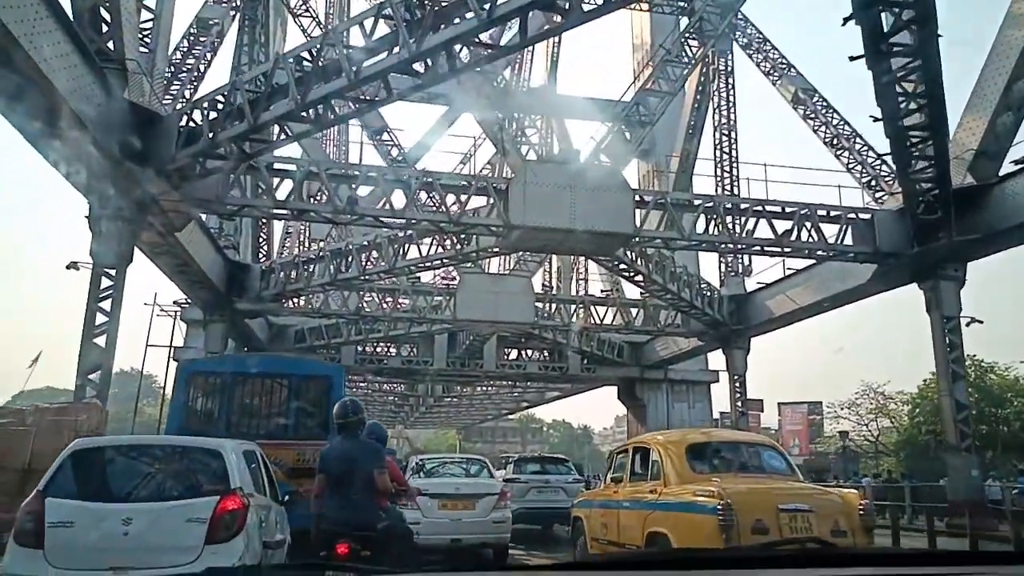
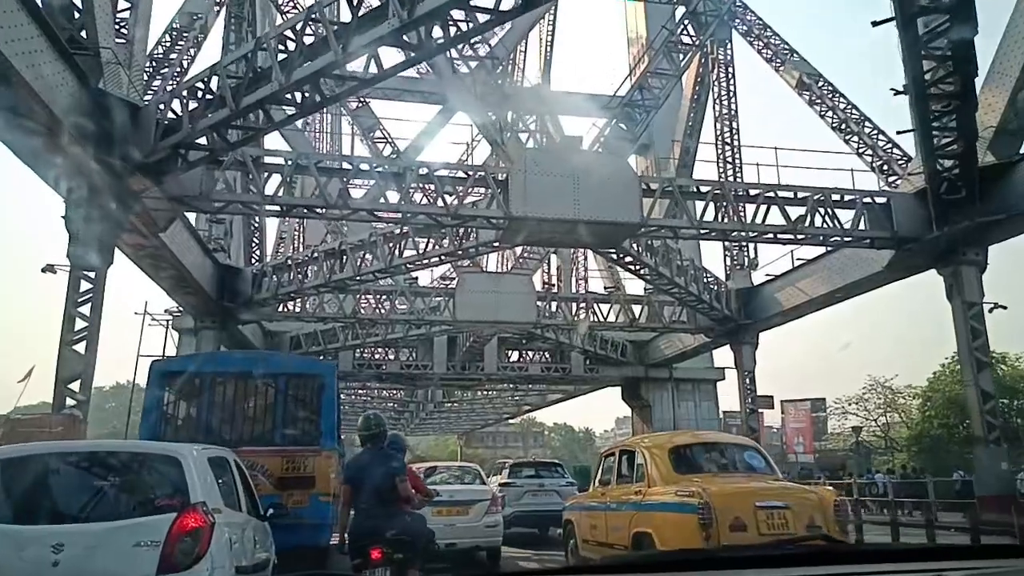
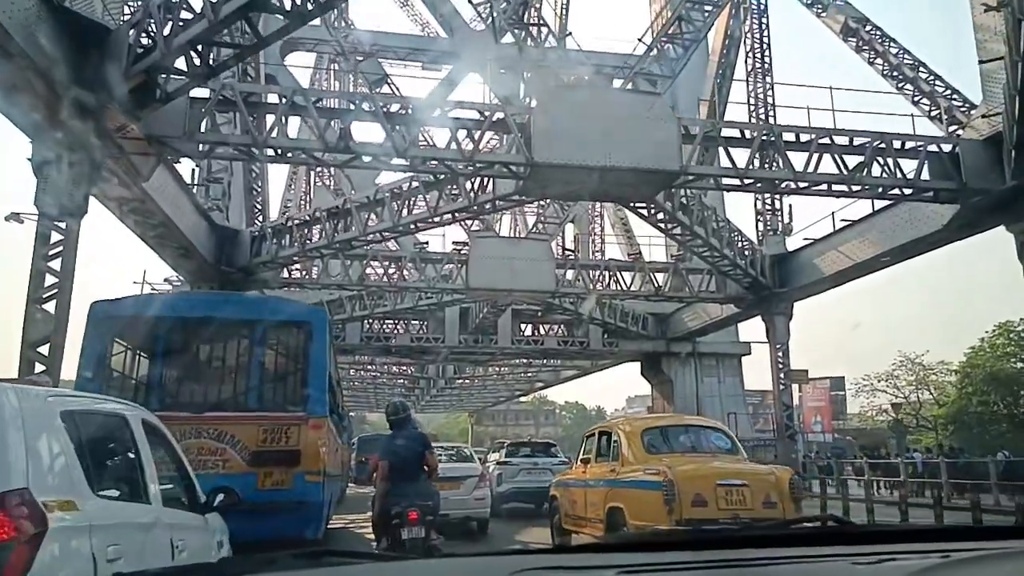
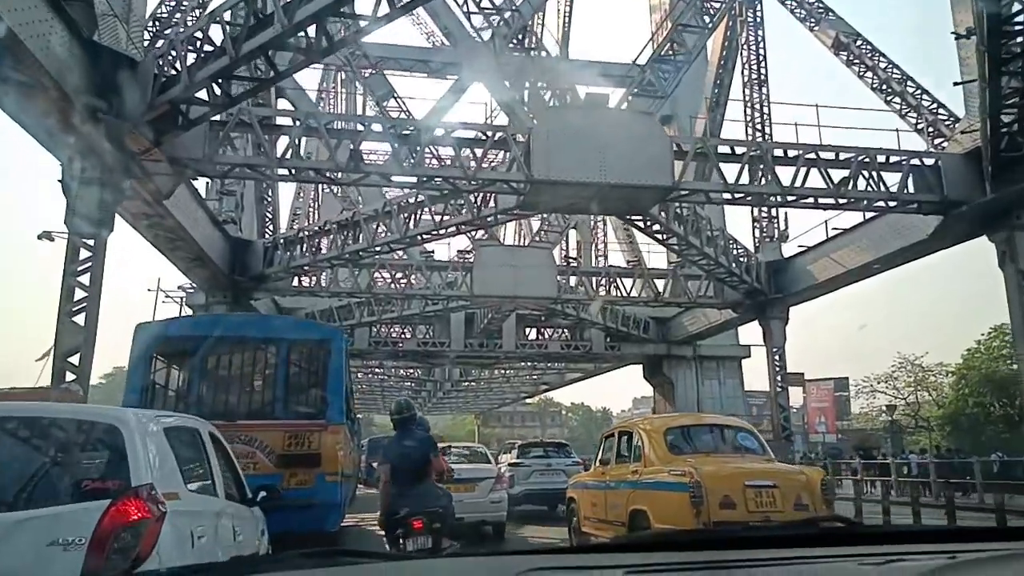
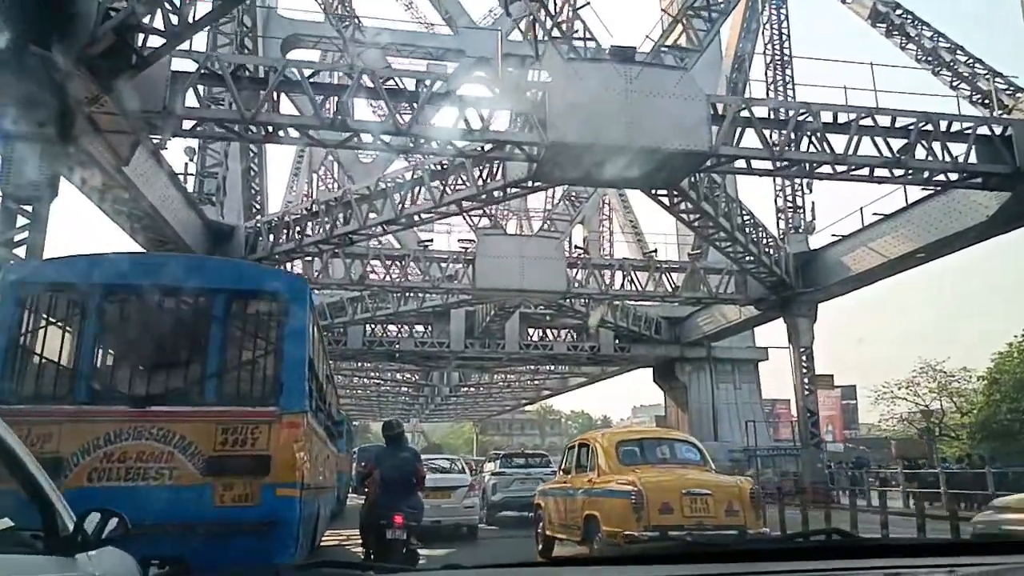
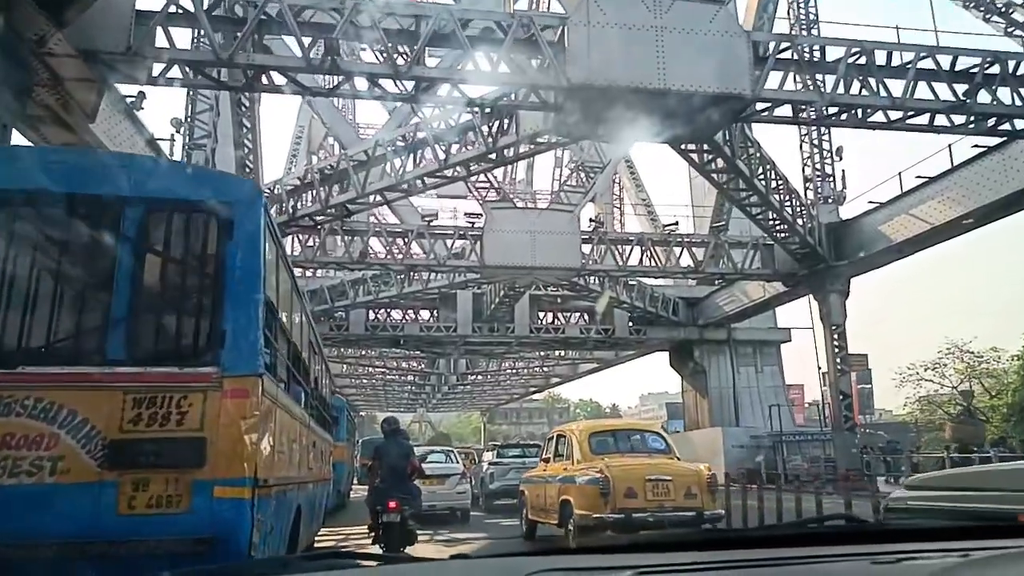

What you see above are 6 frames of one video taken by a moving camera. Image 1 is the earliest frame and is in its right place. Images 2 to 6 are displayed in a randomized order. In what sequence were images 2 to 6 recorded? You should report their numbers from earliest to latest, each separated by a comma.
2, 4, 3, 5, 6
